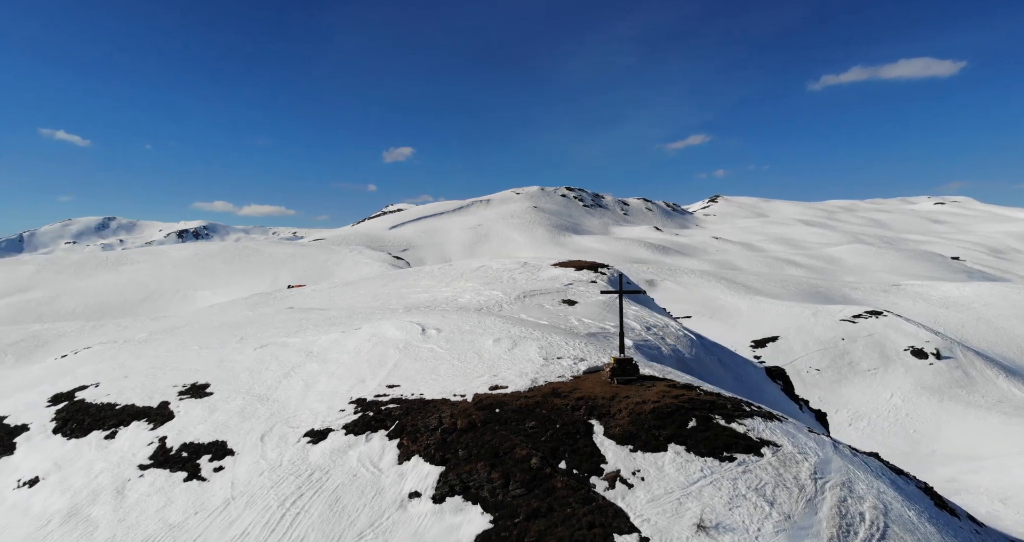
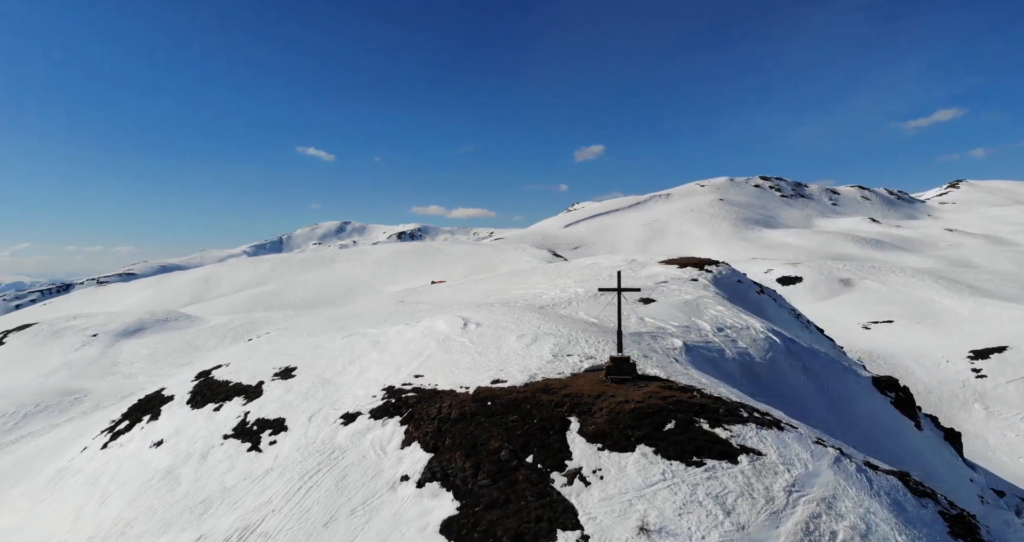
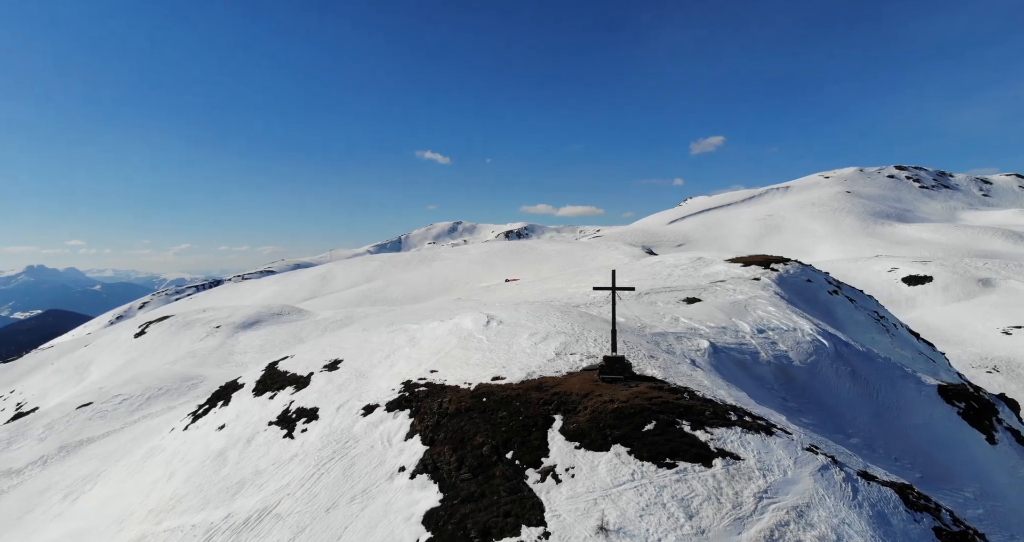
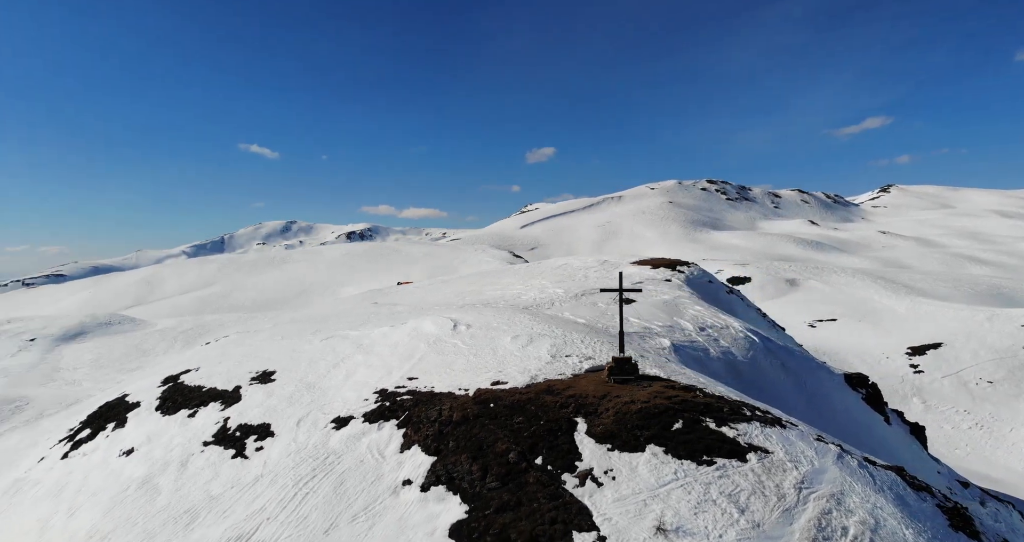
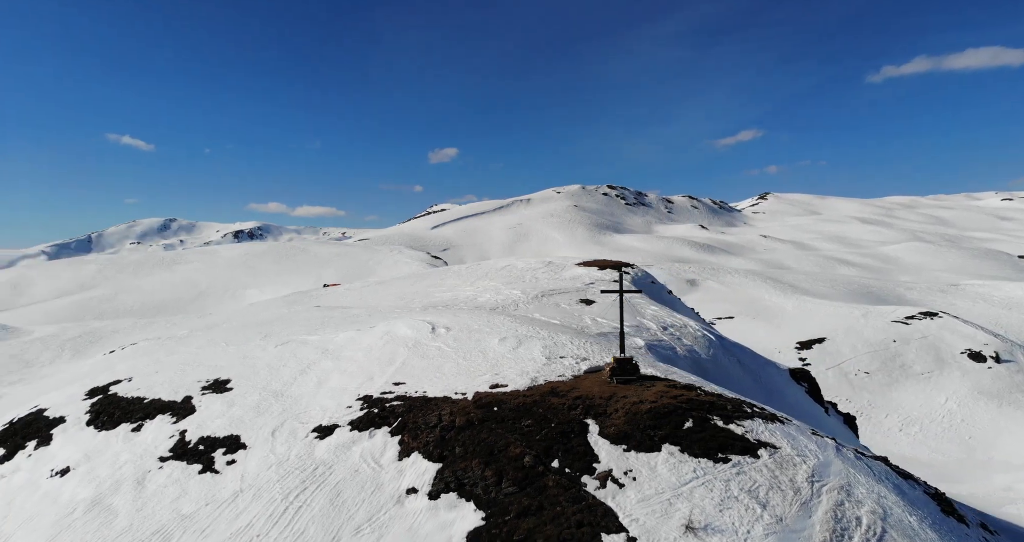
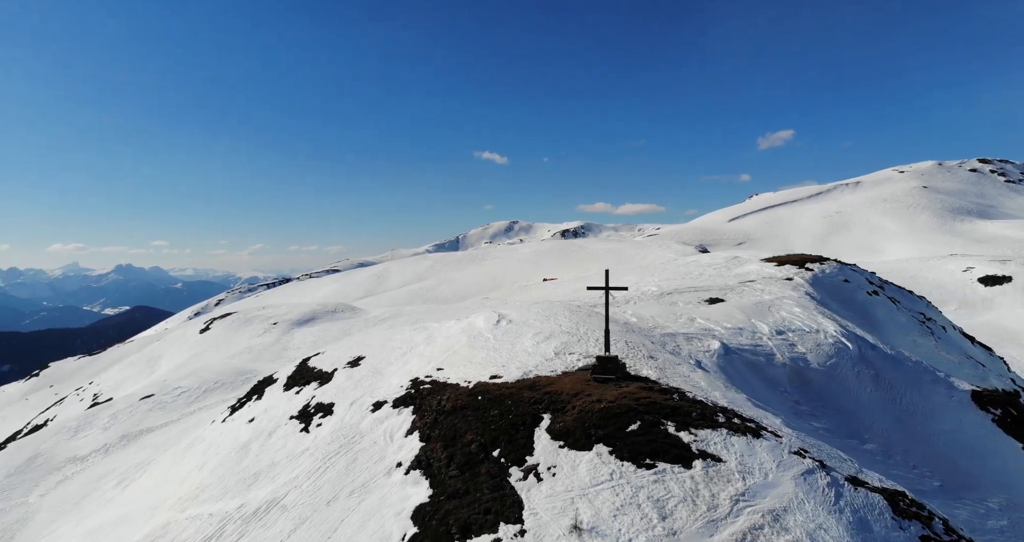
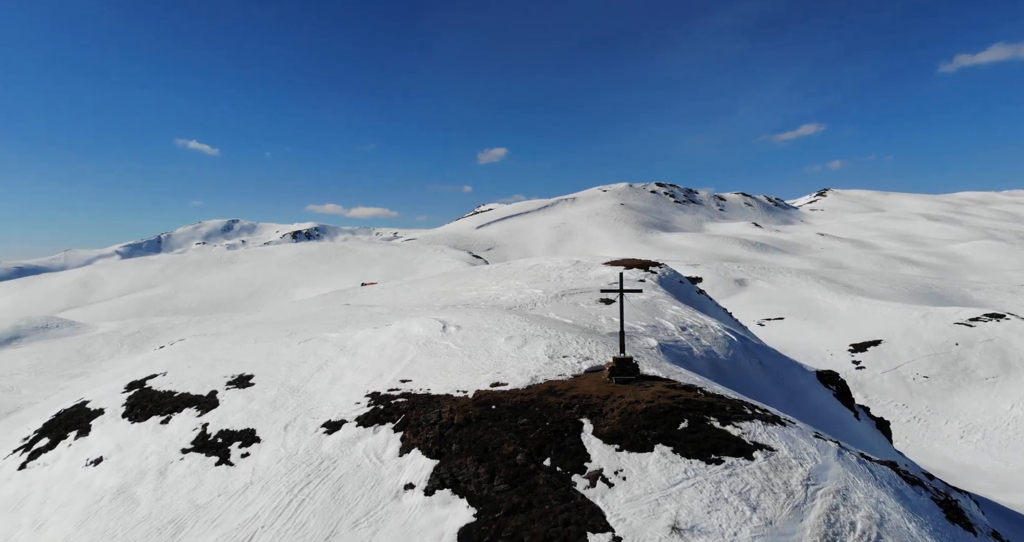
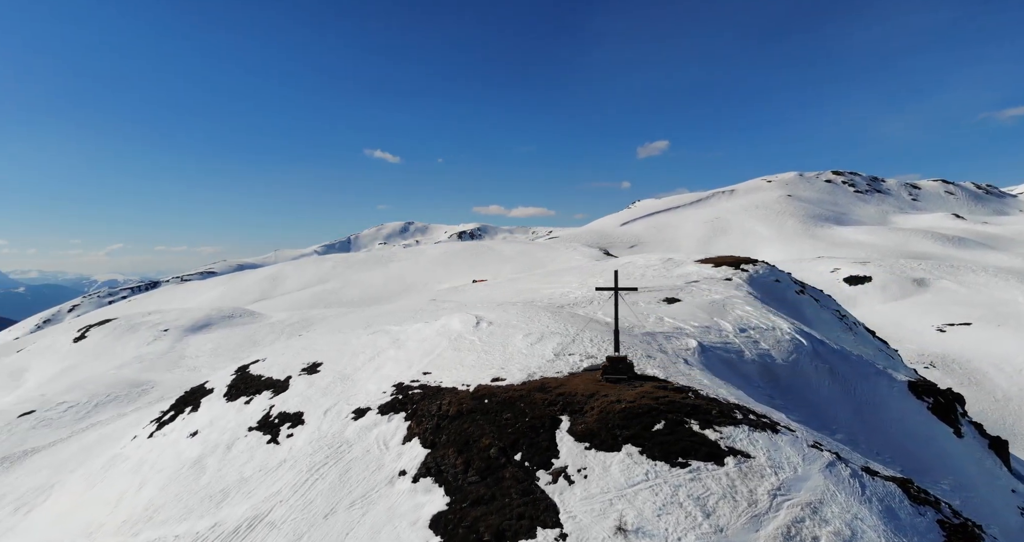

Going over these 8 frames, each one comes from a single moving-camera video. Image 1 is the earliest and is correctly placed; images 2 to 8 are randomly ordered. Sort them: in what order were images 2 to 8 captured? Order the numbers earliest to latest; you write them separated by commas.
5, 7, 4, 2, 8, 3, 6
